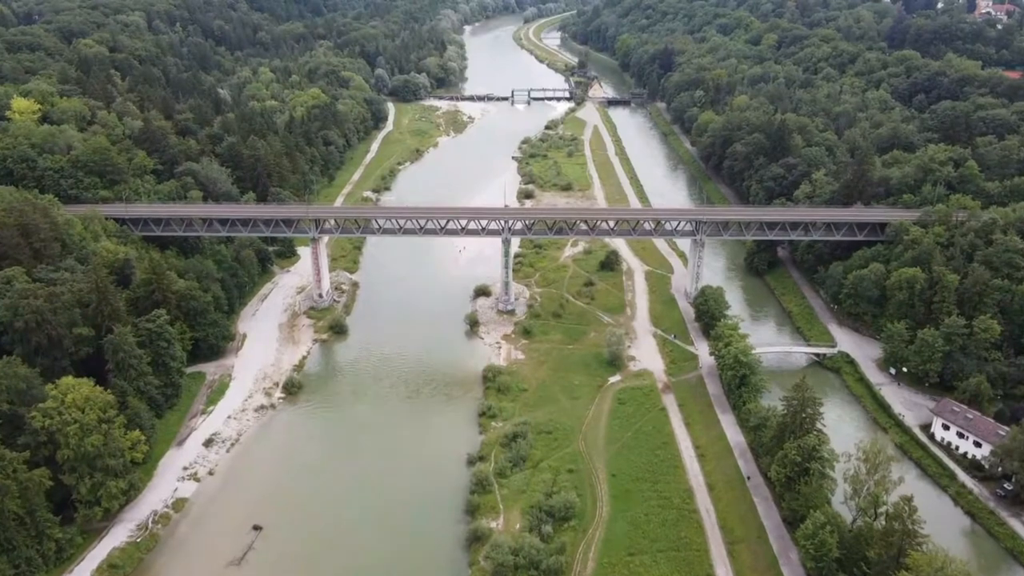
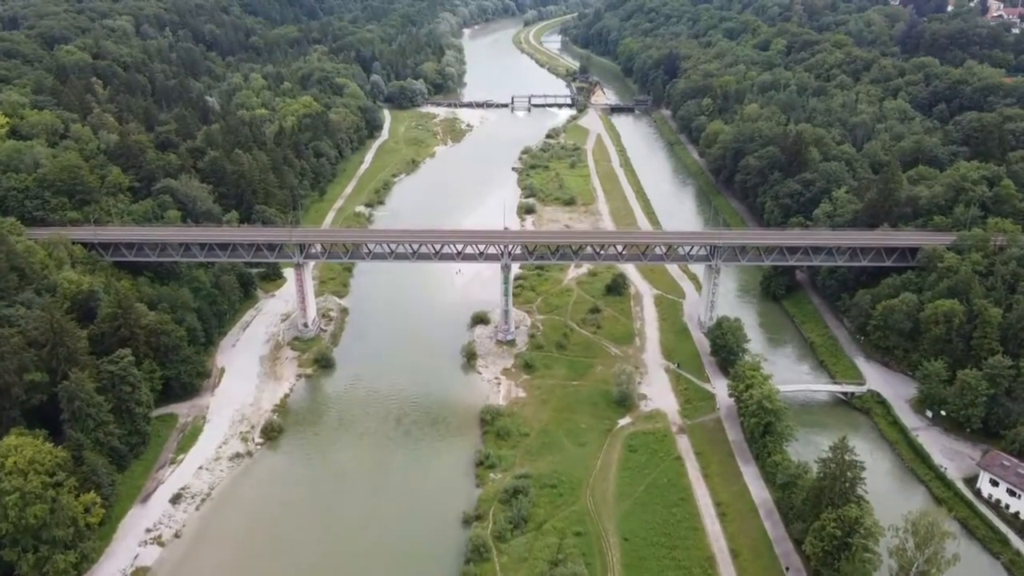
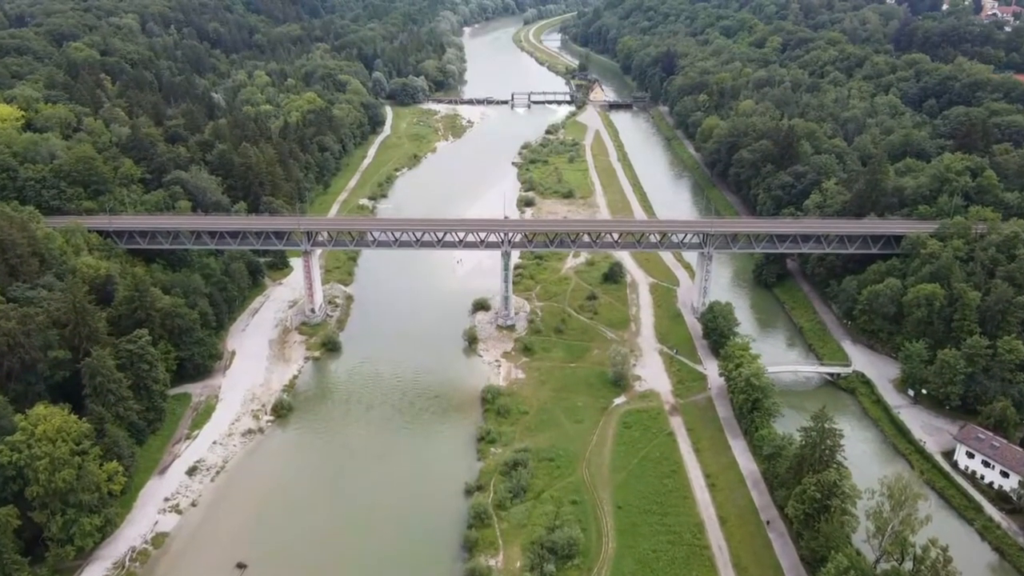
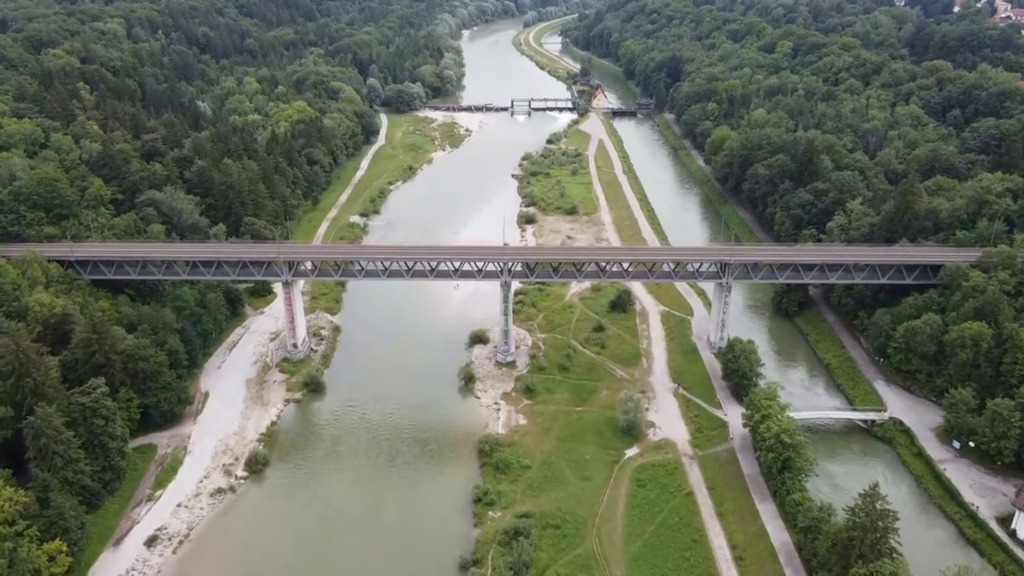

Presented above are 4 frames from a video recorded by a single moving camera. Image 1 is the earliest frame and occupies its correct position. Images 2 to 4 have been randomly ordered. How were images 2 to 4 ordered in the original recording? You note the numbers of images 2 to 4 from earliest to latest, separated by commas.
3, 2, 4
